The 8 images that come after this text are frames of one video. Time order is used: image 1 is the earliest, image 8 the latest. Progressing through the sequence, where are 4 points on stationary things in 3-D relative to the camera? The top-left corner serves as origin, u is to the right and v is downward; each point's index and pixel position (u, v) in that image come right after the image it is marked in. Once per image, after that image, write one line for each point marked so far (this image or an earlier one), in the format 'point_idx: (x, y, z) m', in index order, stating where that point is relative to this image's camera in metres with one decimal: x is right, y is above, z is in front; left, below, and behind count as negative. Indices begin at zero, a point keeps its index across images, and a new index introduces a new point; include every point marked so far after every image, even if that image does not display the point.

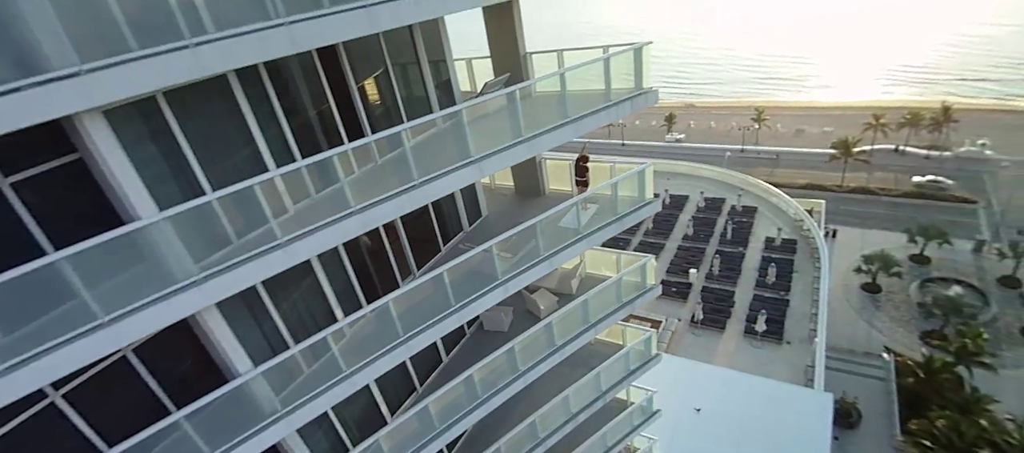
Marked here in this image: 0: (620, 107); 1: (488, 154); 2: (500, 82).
0: (+3.3, +3.4, +14.0) m
1: (-0.6, +1.8, +12.0) m
2: (-0.4, +4.6, +15.0) m
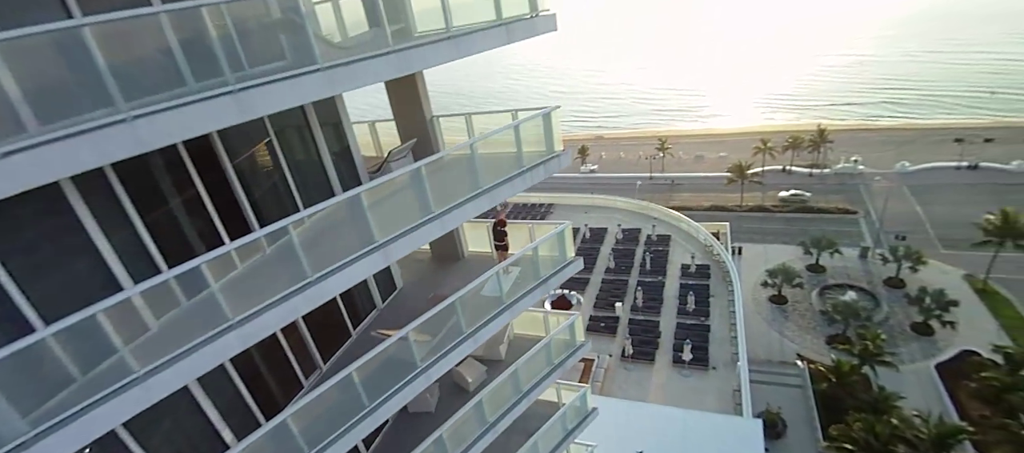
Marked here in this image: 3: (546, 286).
0: (+0.6, +1.5, +13.5) m
1: (-2.7, -0.2, +10.8) m
2: (-3.2, +2.3, +13.9) m
3: (+1.1, -1.9, +14.9) m
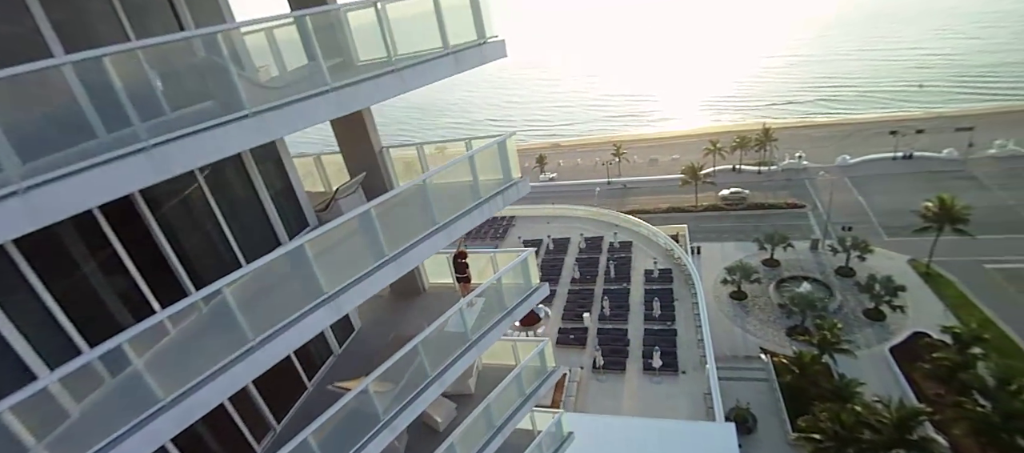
0: (-0.6, +0.7, +12.9) m
1: (-3.5, -1.3, +10.0) m
2: (-4.5, +1.2, +13.1) m
3: (0.0, -2.8, +14.3) m
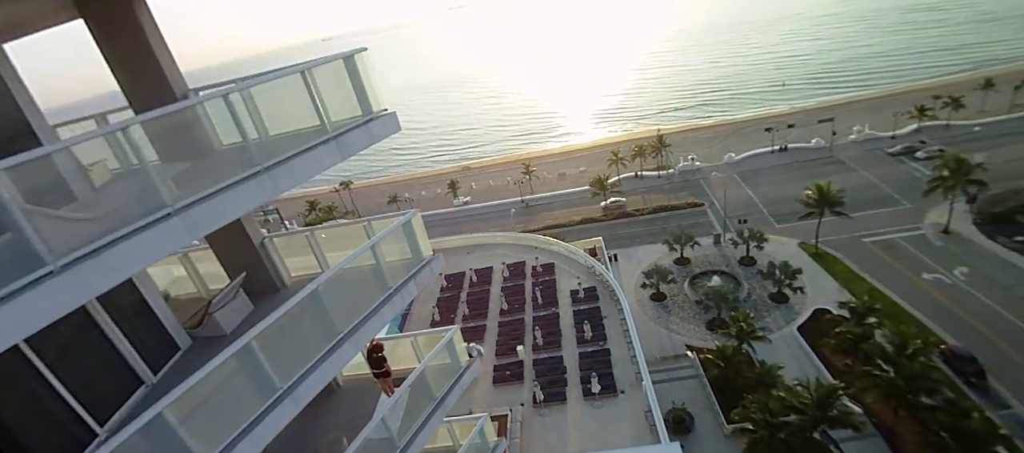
0: (-2.8, -1.5, +11.5) m
1: (-4.9, -3.7, +8.1) m
2: (-6.7, -1.5, +11.0) m
3: (-1.9, -4.9, +12.9) m
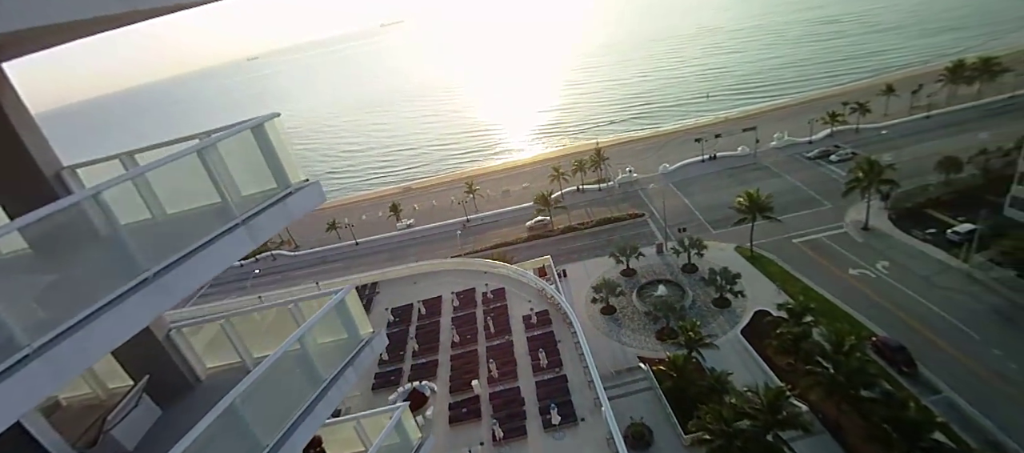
0: (-3.9, -3.3, +10.2) m
1: (-5.4, -5.5, +6.5) m
2: (-7.7, -3.5, +9.3) m
3: (-2.9, -6.6, +11.6) m
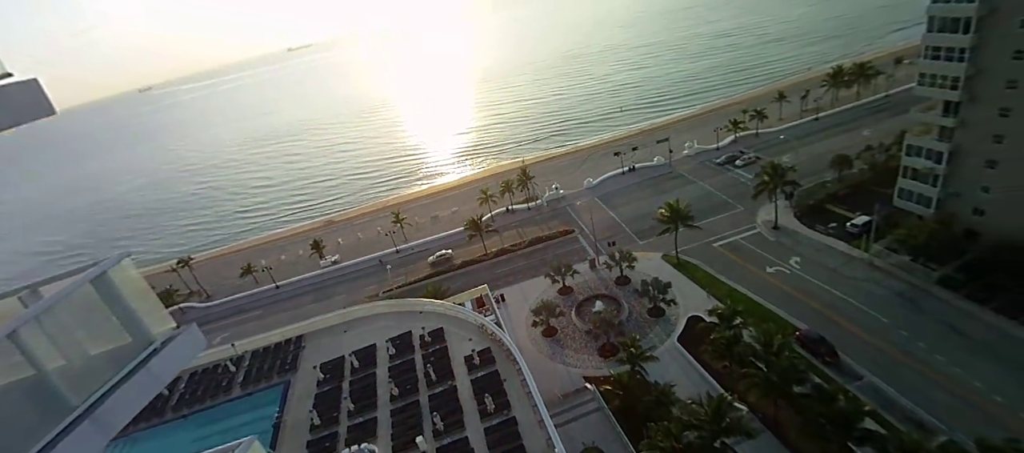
0: (-5.1, -5.7, +8.3) m
1: (-5.8, -8.0, +4.3) m
2: (-8.7, -6.4, +6.8) m
3: (-4.0, -9.0, +9.7) m
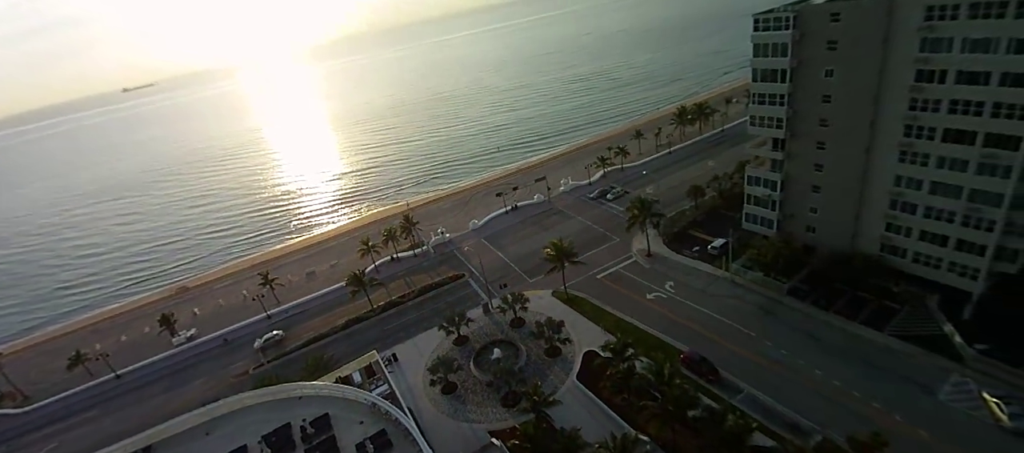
0: (-6.3, -8.7, +4.8) m
1: (-5.9, -10.8, +0.7) m
2: (-9.4, -9.7, +2.5) m
3: (-5.2, -12.0, +6.4) m
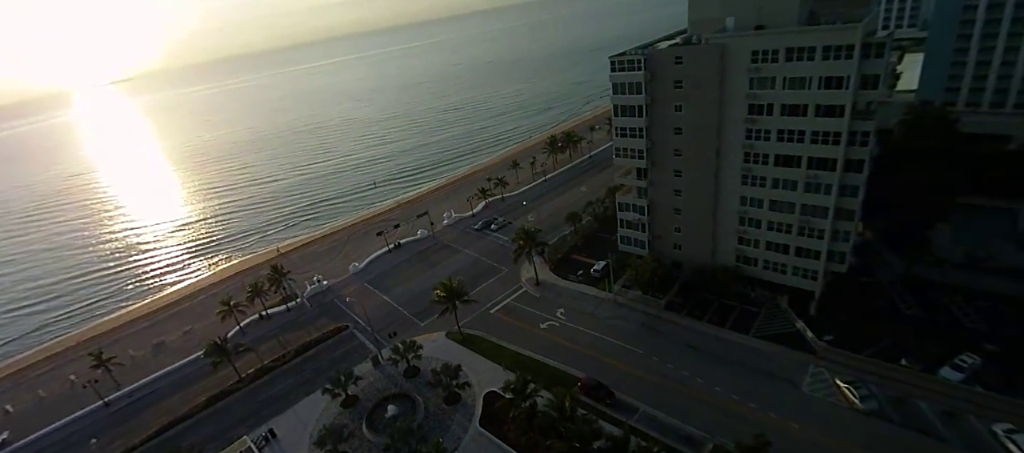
0: (-6.7, -11.3, +1.1) m
1: (-5.1, -13.1, -2.8) m
2: (-9.0, -12.4, -1.9) m
3: (-5.6, -14.5, +2.8) m
